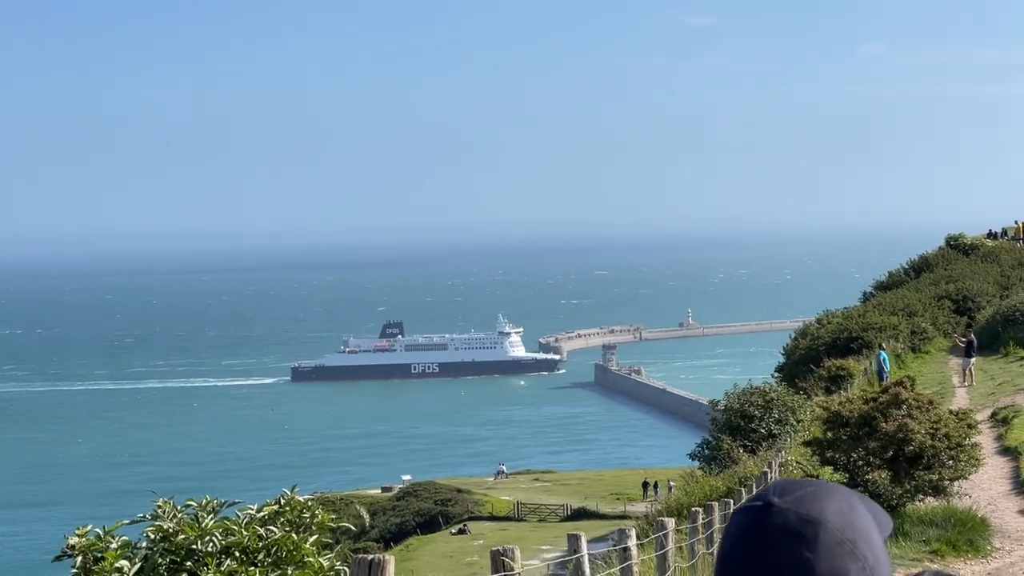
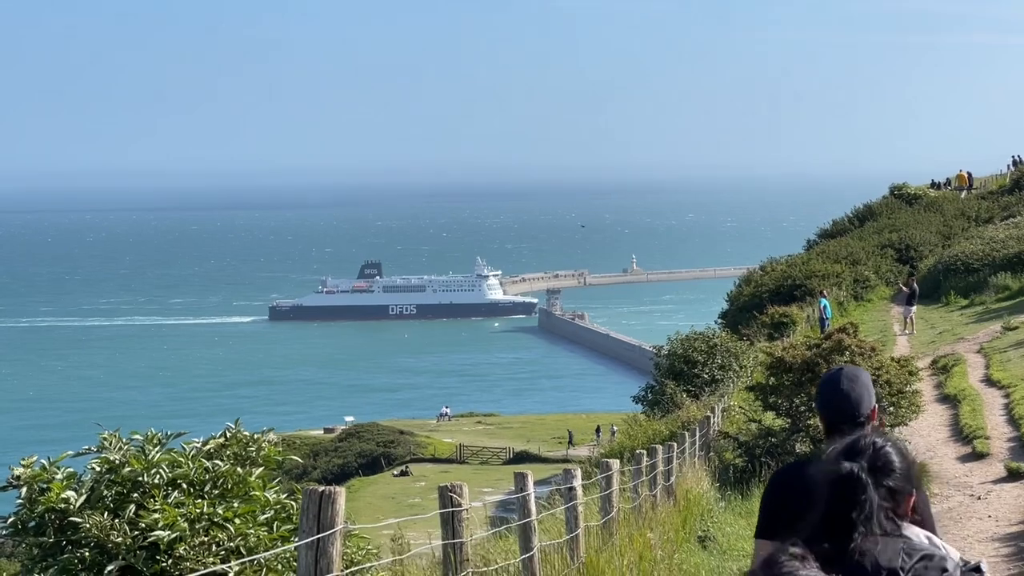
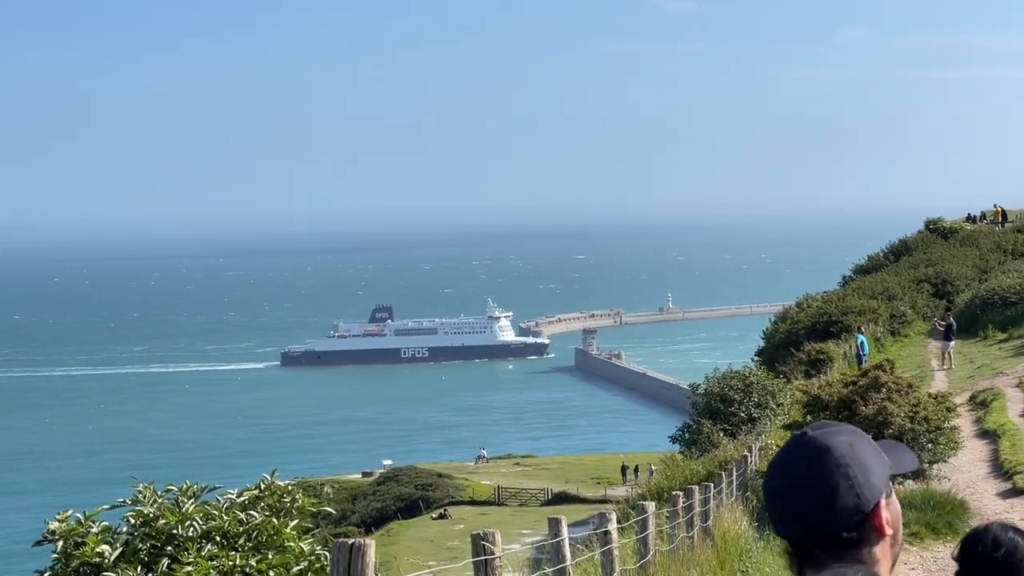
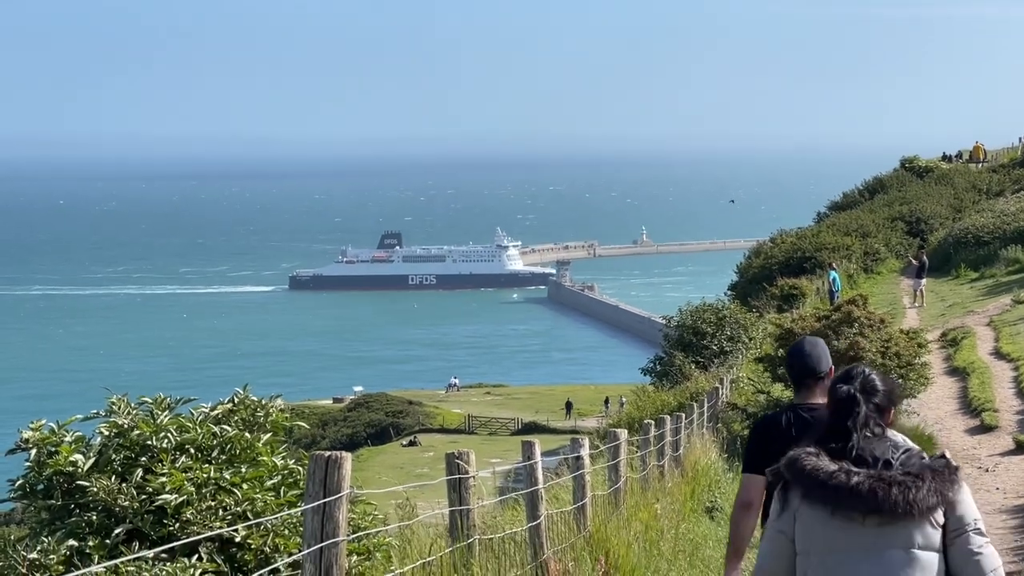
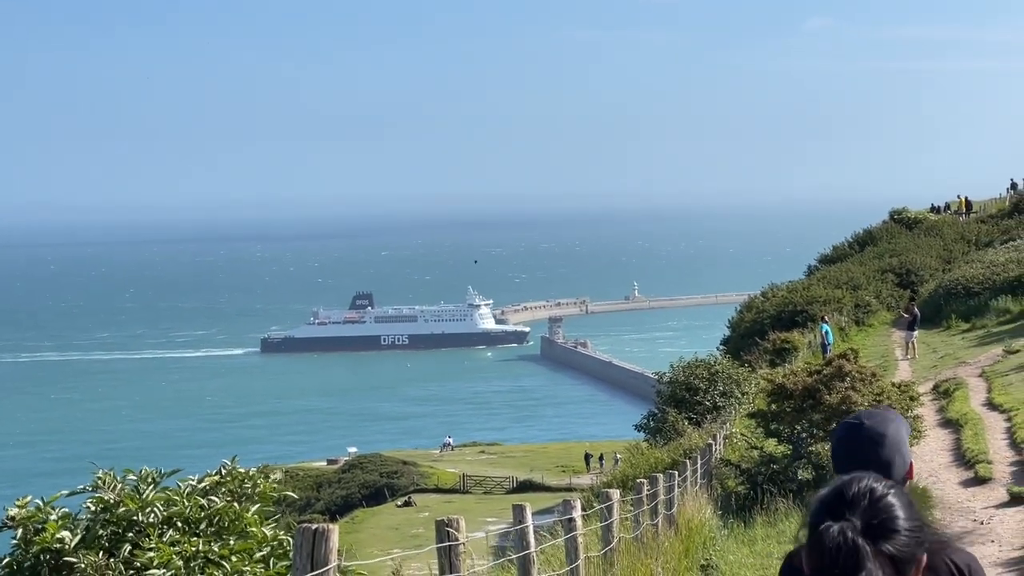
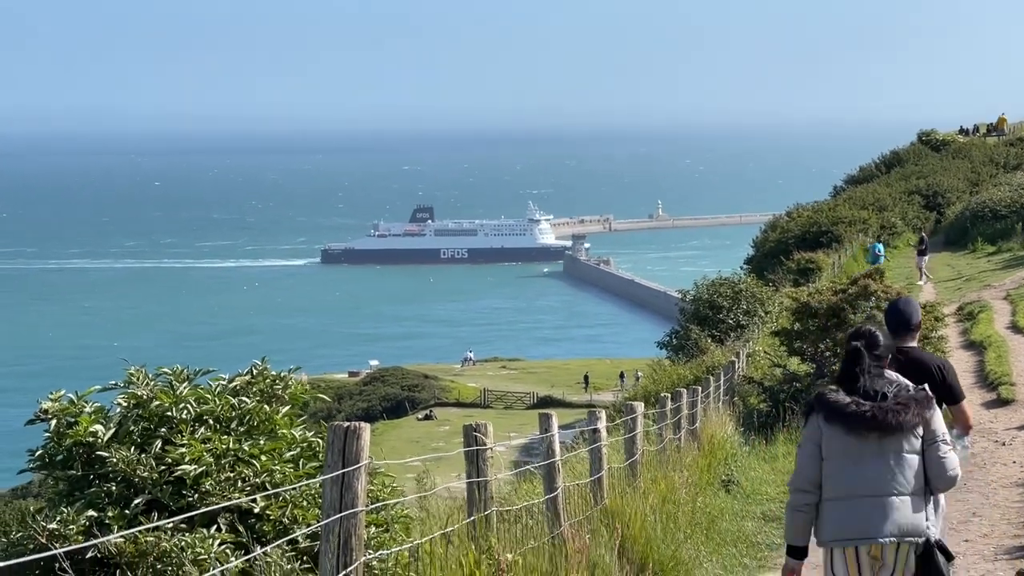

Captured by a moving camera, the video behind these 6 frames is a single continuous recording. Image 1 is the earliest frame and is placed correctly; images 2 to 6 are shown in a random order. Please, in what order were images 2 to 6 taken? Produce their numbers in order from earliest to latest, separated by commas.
3, 5, 2, 4, 6
